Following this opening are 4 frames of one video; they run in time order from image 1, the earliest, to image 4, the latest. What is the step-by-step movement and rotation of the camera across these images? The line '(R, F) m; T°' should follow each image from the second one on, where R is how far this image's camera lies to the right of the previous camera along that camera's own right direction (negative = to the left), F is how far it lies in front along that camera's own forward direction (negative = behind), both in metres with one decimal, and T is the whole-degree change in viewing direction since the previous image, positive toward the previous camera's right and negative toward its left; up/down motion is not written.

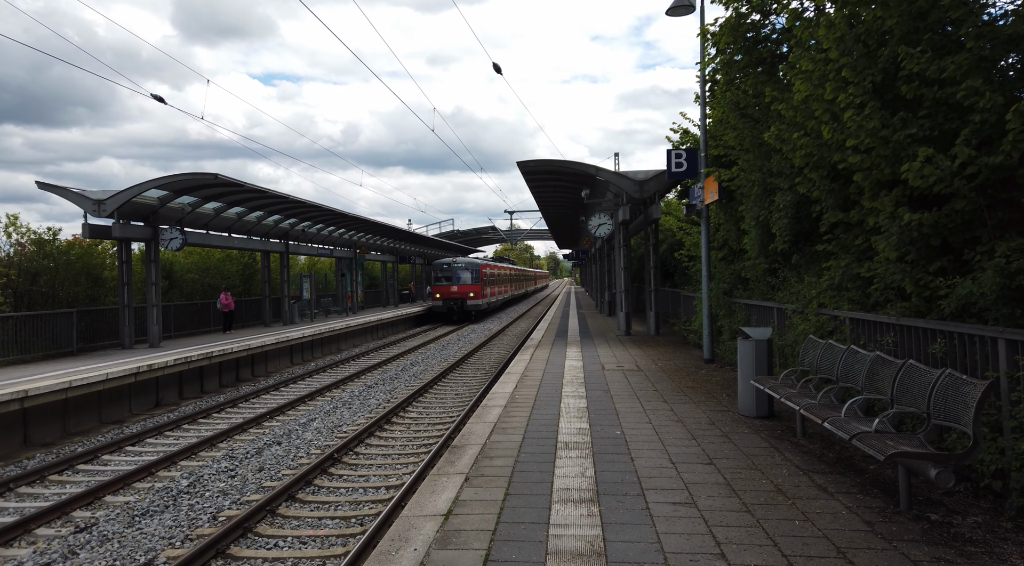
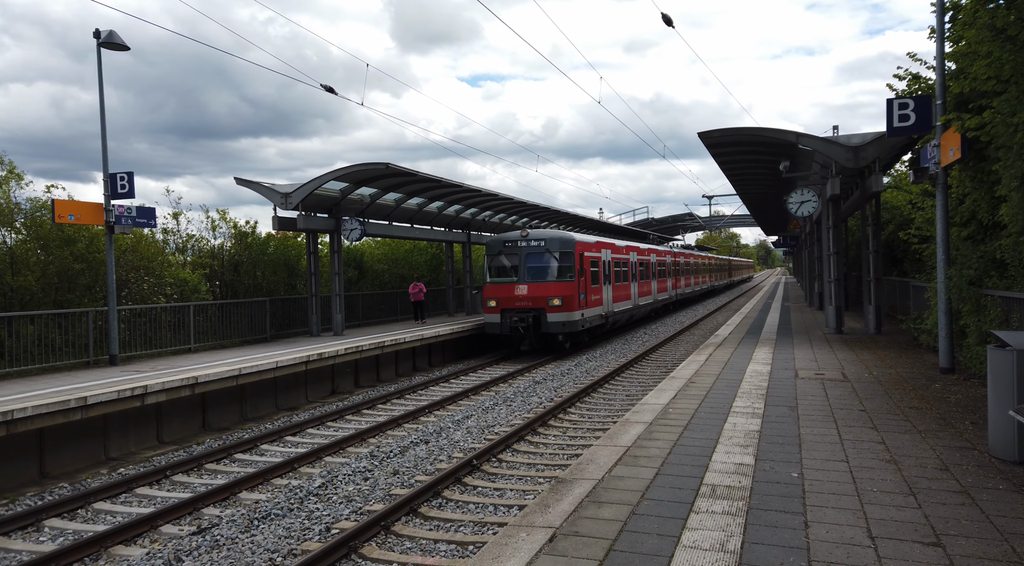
(+0.5, +1.4) m; -17°
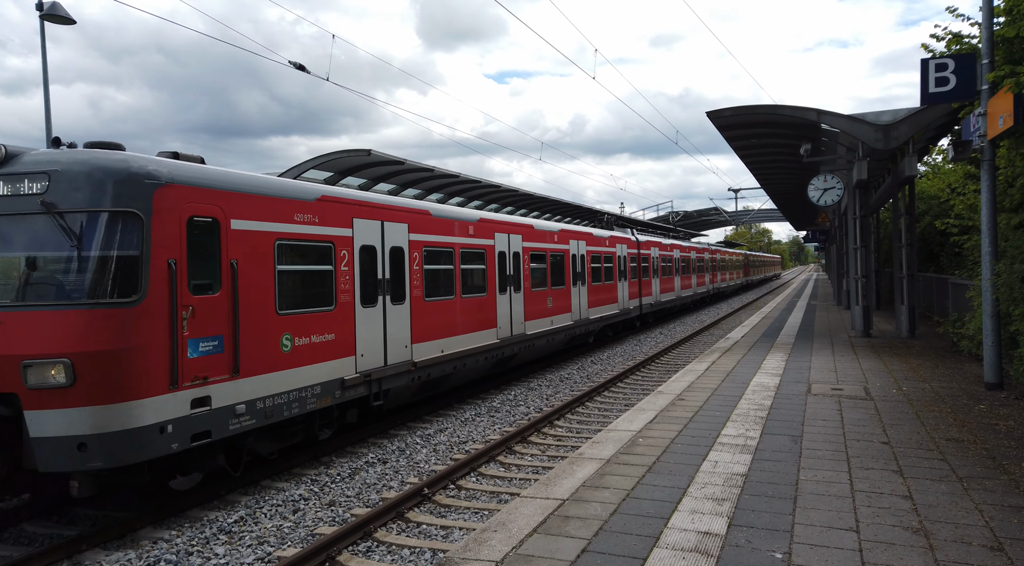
(+0.7, +1.3) m; -2°
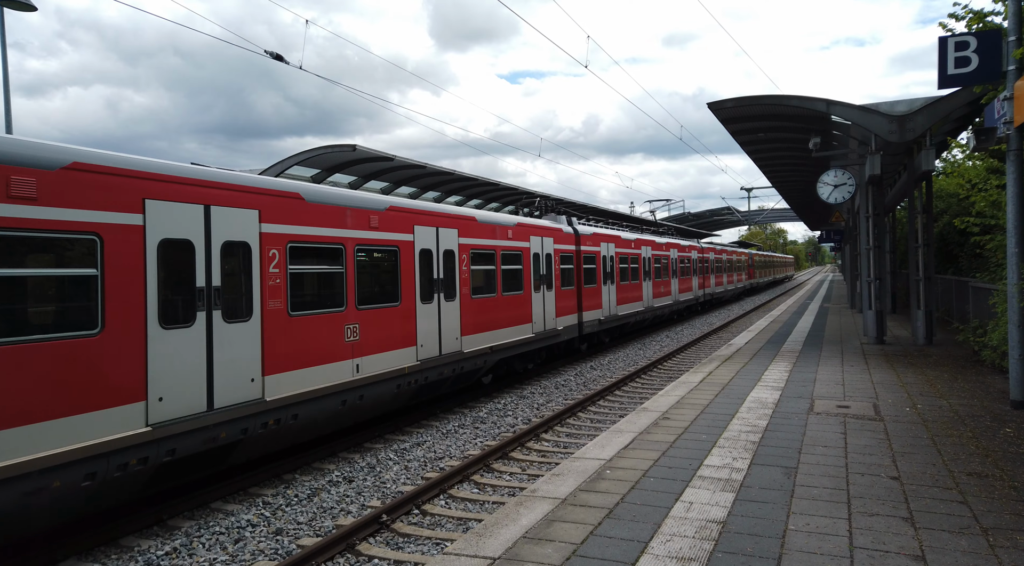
(+0.4, +0.7) m; -1°
